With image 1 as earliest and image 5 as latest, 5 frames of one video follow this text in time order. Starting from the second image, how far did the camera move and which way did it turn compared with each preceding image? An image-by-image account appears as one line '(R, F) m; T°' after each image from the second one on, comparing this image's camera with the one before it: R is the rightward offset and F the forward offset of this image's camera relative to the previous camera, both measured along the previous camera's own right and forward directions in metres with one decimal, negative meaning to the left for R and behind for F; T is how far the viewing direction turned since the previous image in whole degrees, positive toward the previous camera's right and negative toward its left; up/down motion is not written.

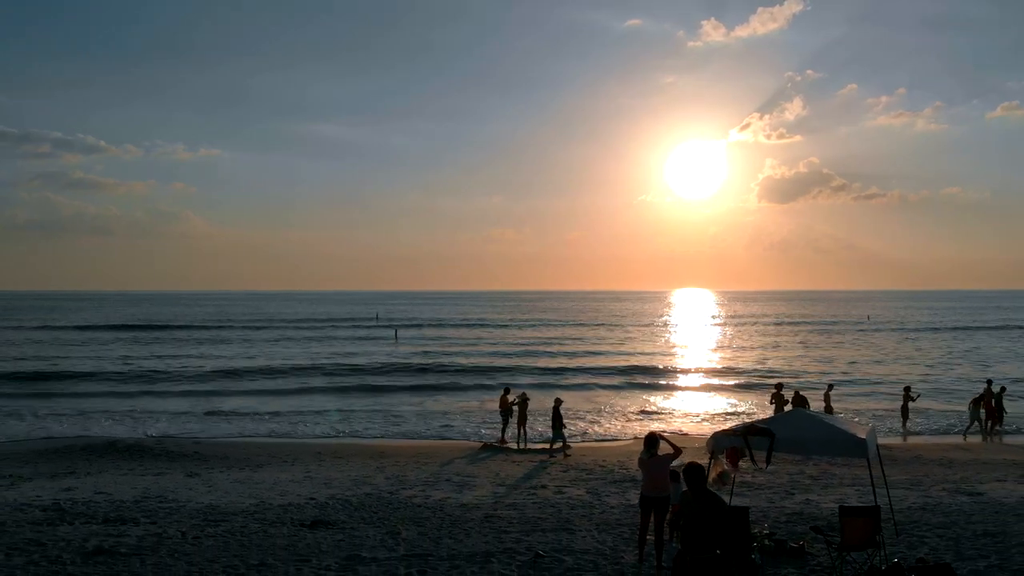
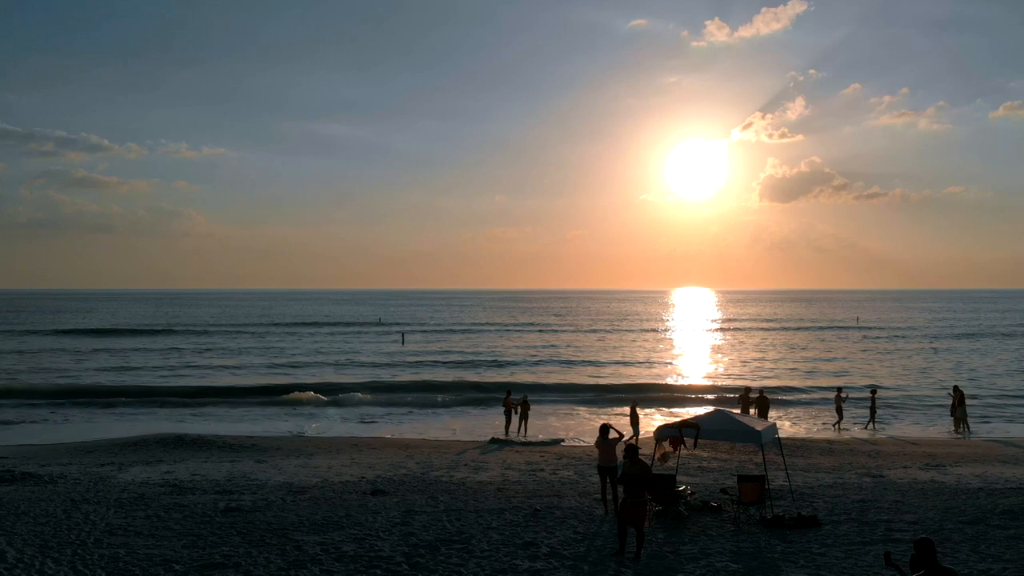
(-0.1, -3.0) m; 0°
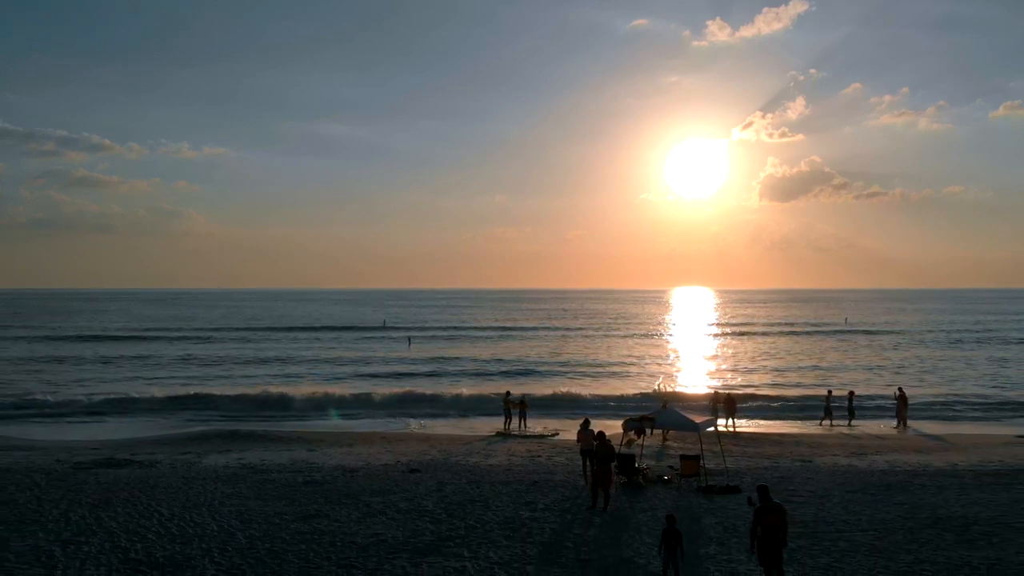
(-0.1, -3.5) m; 0°
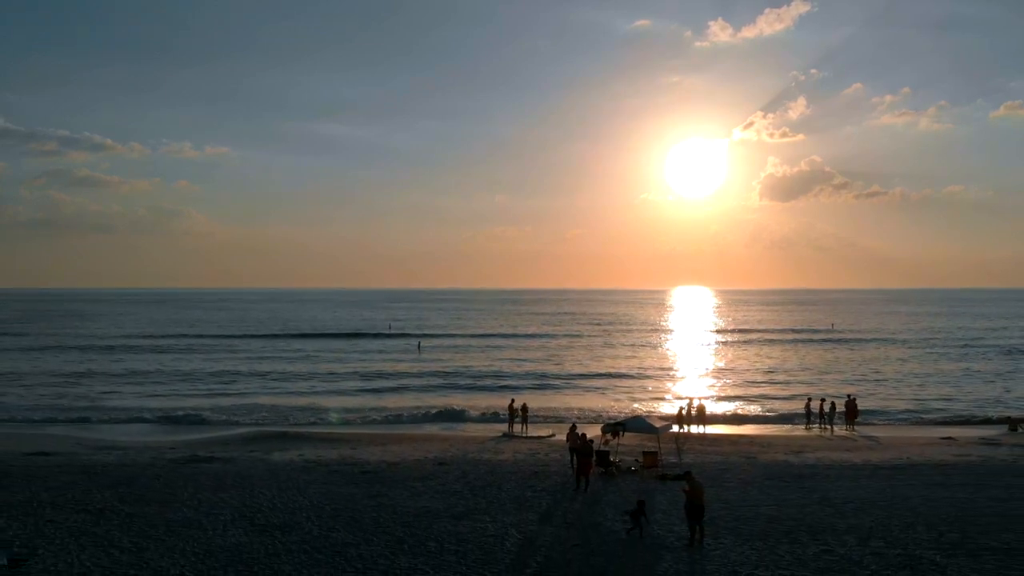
(-0.1, -4.4) m; 0°
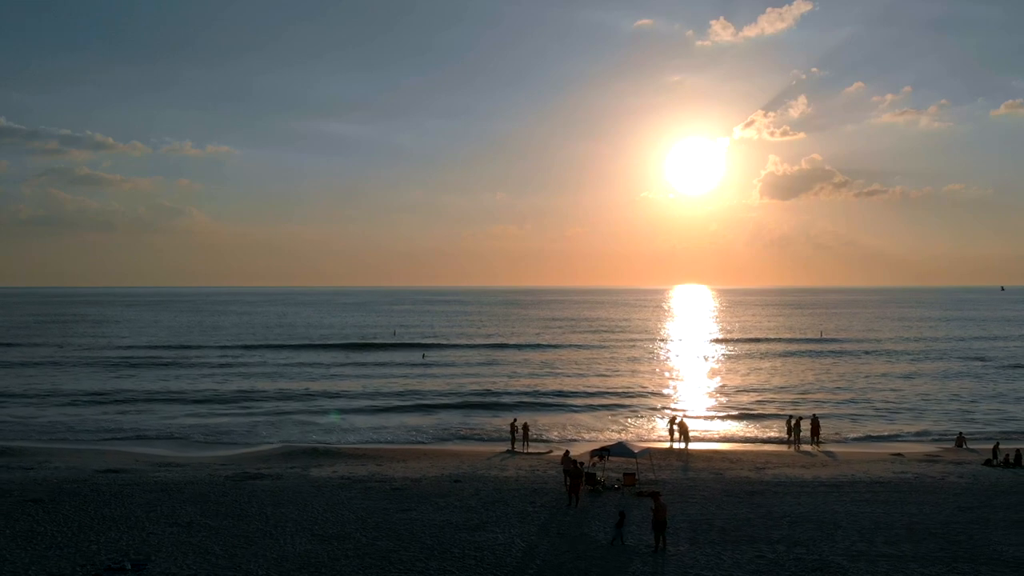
(-0.1, -3.8) m; 0°
